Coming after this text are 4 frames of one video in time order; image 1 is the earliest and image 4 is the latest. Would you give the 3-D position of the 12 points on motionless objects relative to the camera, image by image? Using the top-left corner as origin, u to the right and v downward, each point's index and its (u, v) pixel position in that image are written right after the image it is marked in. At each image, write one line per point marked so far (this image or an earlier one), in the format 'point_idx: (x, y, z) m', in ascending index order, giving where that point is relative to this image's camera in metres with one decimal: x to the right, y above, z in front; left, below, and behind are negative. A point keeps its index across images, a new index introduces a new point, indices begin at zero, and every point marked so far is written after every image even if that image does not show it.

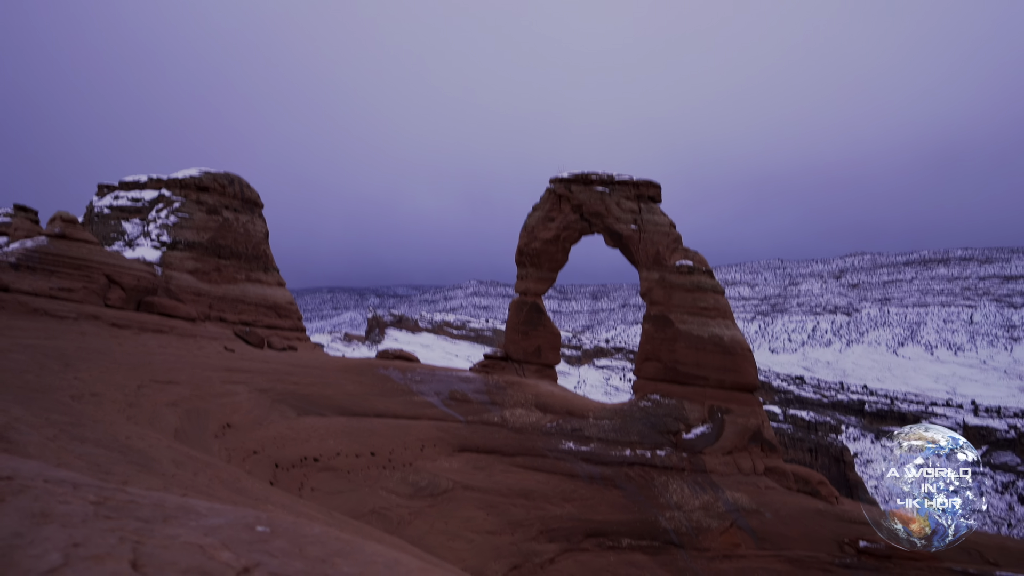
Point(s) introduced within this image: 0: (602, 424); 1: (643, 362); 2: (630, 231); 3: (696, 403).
0: (+1.5, -2.5, +10.2) m
1: (+2.6, -1.5, +11.4) m
2: (+2.5, +1.3, +12.4) m
3: (+3.5, -2.3, +10.8) m
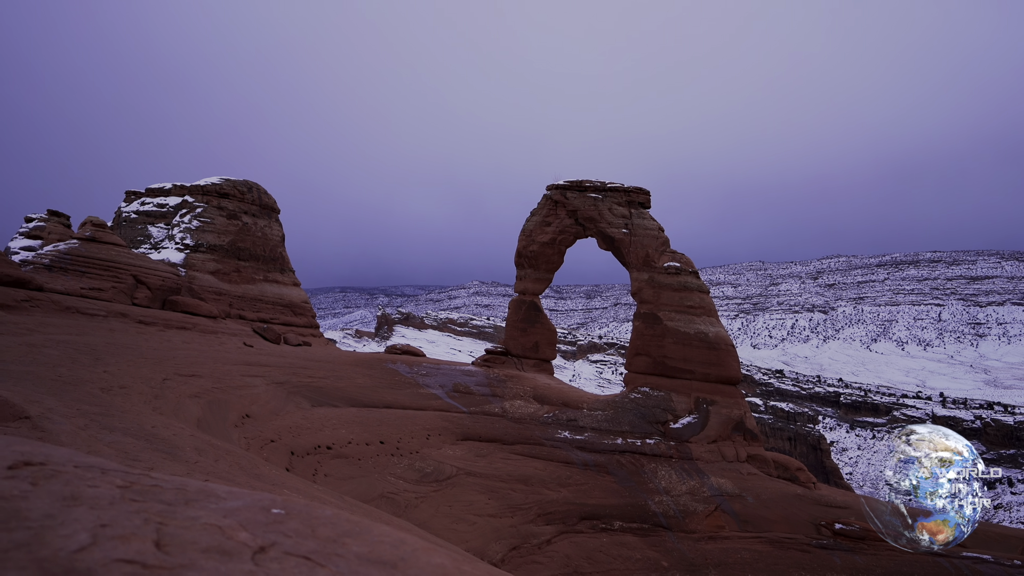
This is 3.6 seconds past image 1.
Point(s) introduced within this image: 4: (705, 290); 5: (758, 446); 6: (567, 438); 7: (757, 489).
0: (+1.5, -2.5, +10.7) m
1: (+2.5, -1.6, +12.0) m
2: (+2.4, +1.3, +12.9) m
3: (+3.5, -2.3, +11.4) m
4: (+4.2, 0.0, +12.1) m
5: (+4.9, -3.2, +11.0) m
6: (+0.9, -2.8, +10.0) m
7: (+4.3, -3.6, +9.9) m
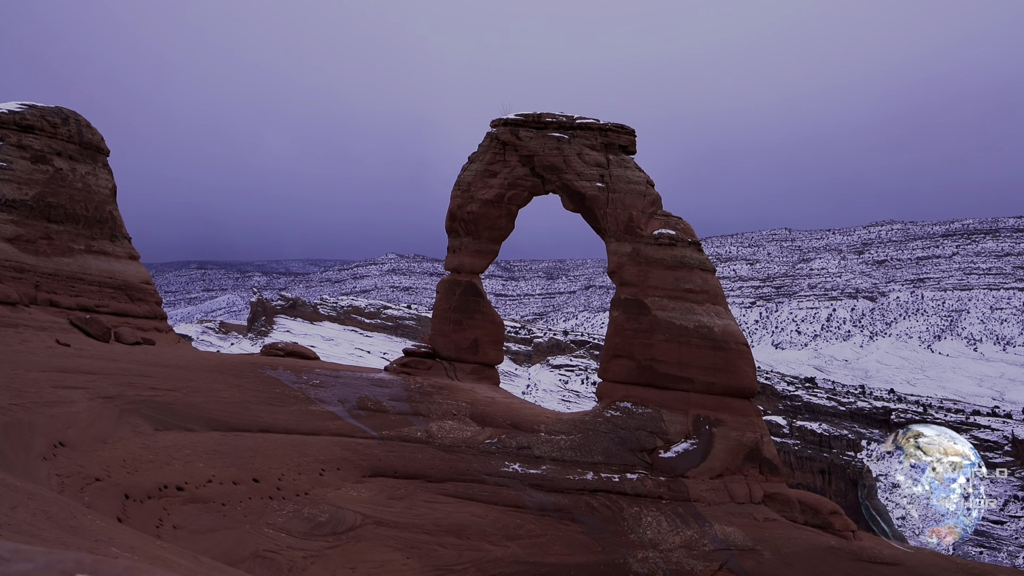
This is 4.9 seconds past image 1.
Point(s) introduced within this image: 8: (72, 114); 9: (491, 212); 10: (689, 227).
0: (+0.8, -2.2, +8.6) m
1: (+1.8, -1.2, +9.8) m
2: (+1.7, +1.7, +10.7) m
3: (+2.7, -1.9, +9.3) m
4: (+3.4, +0.3, +9.9) m
5: (+4.1, -2.9, +8.9) m
6: (+0.2, -2.5, +7.9) m
7: (+3.5, -3.3, +7.8) m
8: (-9.0, +3.4, +11.5) m
9: (-0.4, +1.2, +9.8) m
10: (+3.2, +1.0, +10.4) m
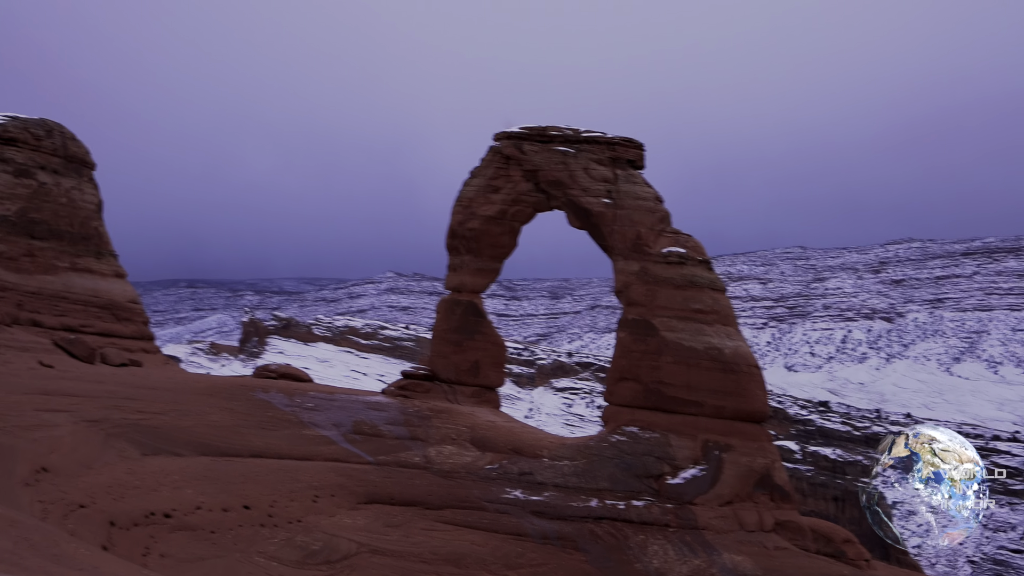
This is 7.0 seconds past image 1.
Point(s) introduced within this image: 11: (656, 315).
0: (+0.8, -2.3, +8.4) m
1: (+1.8, -1.4, +9.6) m
2: (+1.7, +1.5, +10.4) m
3: (+2.7, -2.1, +9.0) m
4: (+3.5, +0.1, +9.7) m
5: (+4.1, -3.1, +8.7) m
6: (+0.2, -2.6, +7.7) m
7: (+3.5, -3.5, +7.6) m
8: (-9.0, +3.3, +11.2) m
9: (-0.3, +1.1, +9.6) m
10: (+3.3, +0.9, +10.2) m
11: (+2.4, -0.3, +9.5) m
